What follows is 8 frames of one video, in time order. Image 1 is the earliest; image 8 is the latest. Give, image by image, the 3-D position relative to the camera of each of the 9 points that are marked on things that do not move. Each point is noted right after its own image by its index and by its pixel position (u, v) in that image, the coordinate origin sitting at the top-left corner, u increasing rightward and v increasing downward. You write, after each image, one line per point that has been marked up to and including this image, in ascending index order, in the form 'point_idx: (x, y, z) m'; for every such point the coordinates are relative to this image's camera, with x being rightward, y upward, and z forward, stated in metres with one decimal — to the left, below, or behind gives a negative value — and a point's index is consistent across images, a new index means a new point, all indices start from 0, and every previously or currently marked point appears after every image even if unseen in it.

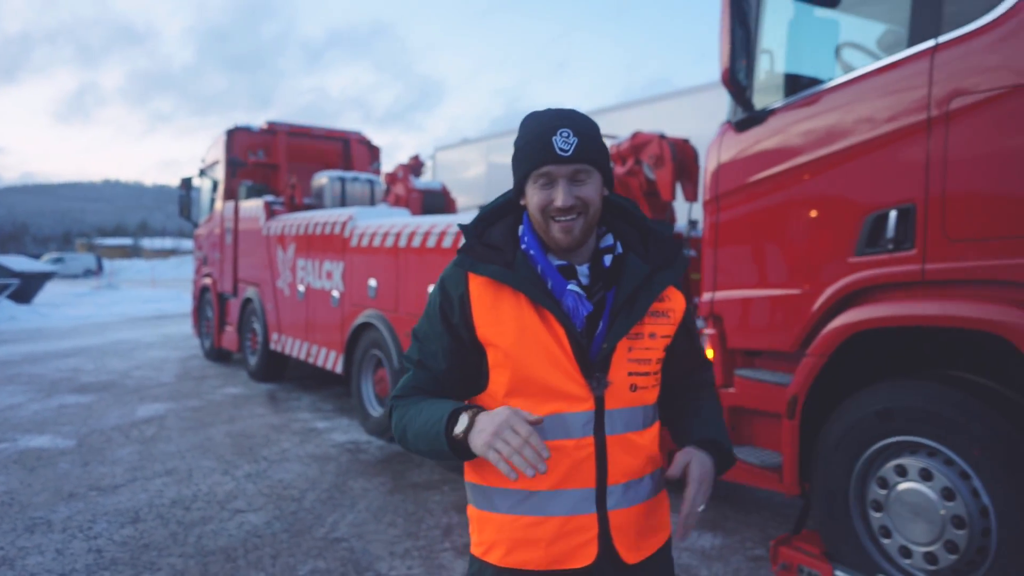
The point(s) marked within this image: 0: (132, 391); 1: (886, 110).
0: (-3.6, -1.0, +7.6) m
1: (+1.2, +0.6, +2.7) m
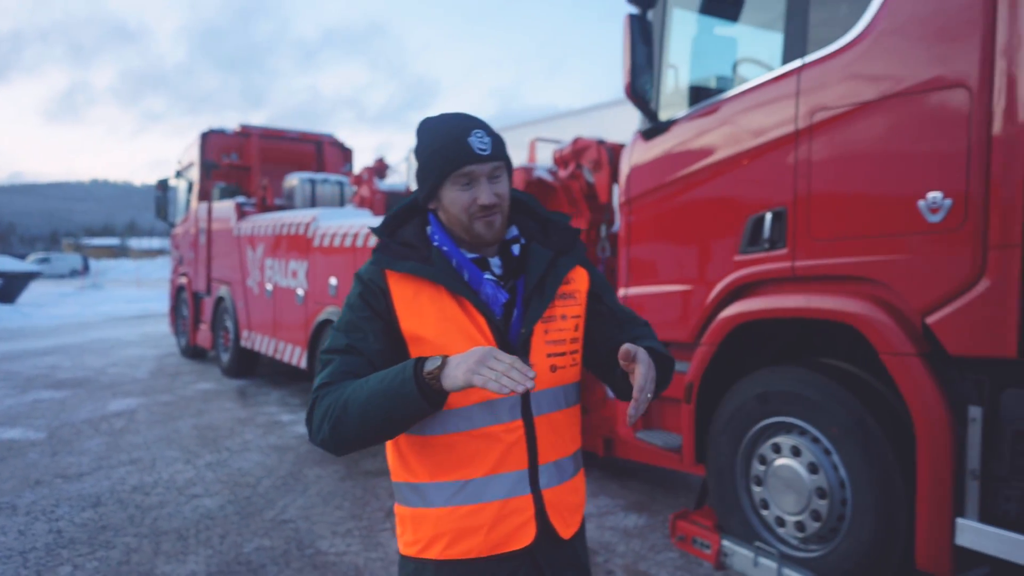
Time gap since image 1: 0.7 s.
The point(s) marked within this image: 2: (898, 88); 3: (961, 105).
0: (-3.9, -1.0, +7.8) m
1: (+0.9, +0.6, +3.0) m
2: (+1.2, +0.6, +2.5) m
3: (+1.3, +0.5, +2.3) m
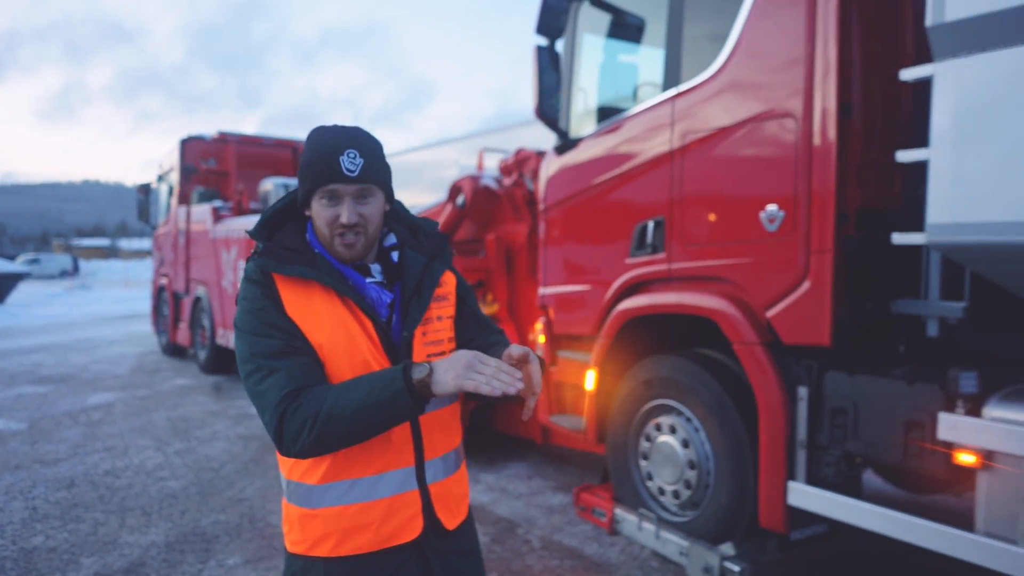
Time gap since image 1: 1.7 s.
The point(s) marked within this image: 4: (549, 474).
0: (-4.3, -1.0, +8.2) m
1: (+0.6, +0.6, +3.4) m
2: (+0.8, +0.6, +2.9) m
3: (+1.0, +0.5, +2.8) m
4: (+0.2, -1.2, +5.0) m
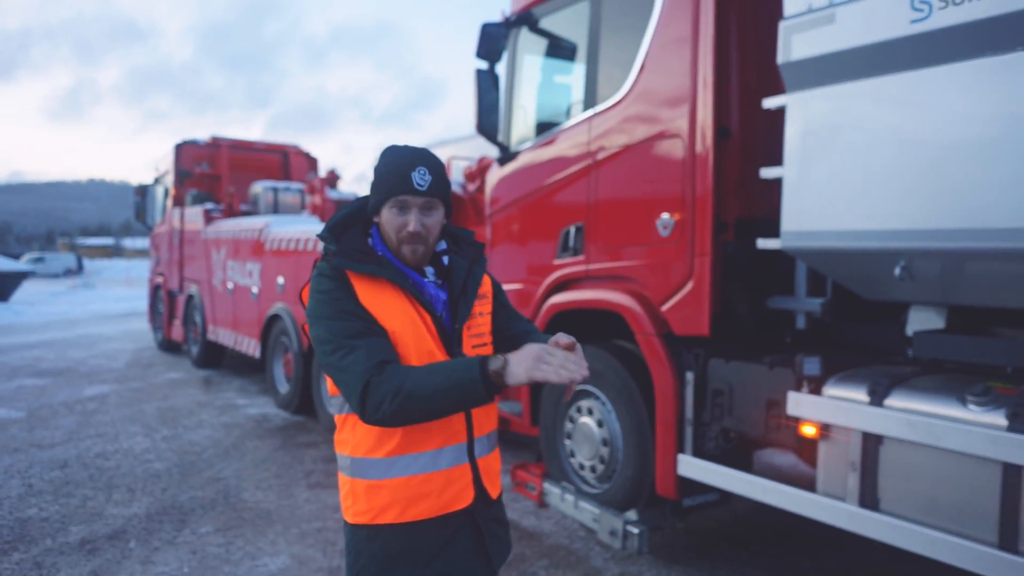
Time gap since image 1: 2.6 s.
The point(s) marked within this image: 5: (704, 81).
0: (-4.6, -0.9, +8.7) m
1: (+0.3, +0.6, +3.8) m
2: (+0.6, +0.6, +3.3) m
3: (+0.7, +0.5, +3.2) m
4: (0.0, -1.1, +5.4) m
5: (+0.7, +0.8, +3.1) m
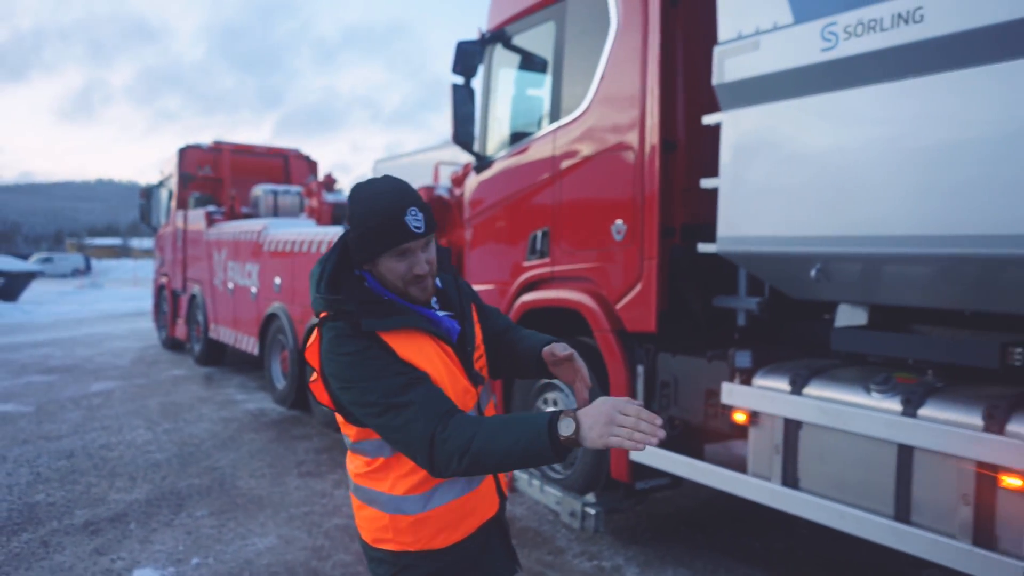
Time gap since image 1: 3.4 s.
0: (-4.7, -0.9, +9.0) m
1: (+0.1, +0.6, +4.1) m
2: (+0.4, +0.6, +3.6) m
3: (+0.5, +0.5, +3.5) m
4: (-0.2, -1.1, +5.7) m
5: (+0.6, +0.8, +3.4) m
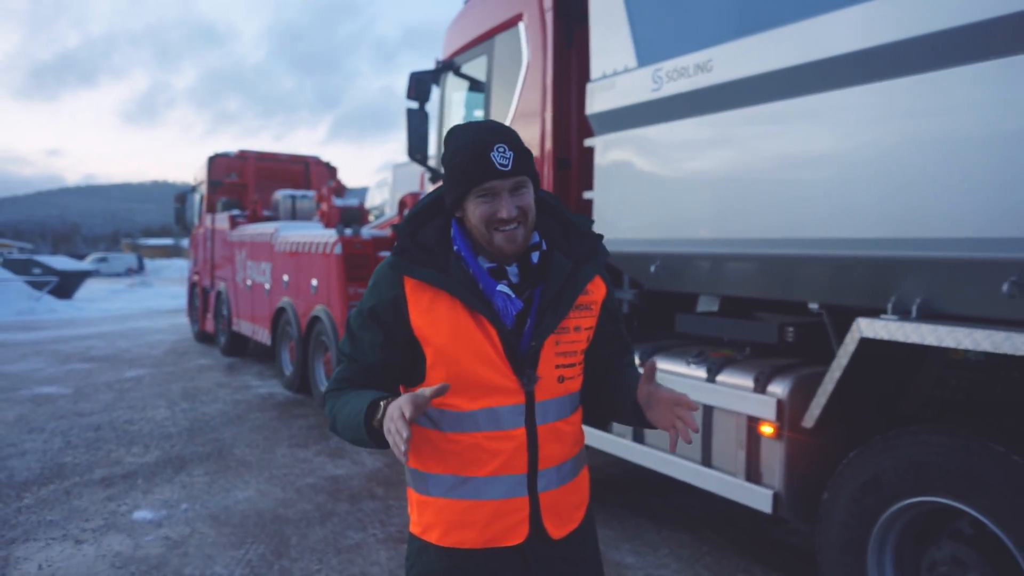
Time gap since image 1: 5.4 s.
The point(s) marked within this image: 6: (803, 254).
0: (-4.7, -0.9, +10.0) m
1: (-0.2, +0.7, +4.8) m
2: (0.0, +0.7, +4.3) m
3: (+0.1, +0.6, +4.1) m
4: (-0.4, -1.1, +6.4) m
5: (+0.2, +0.8, +4.1) m
6: (+1.0, +0.1, +2.9) m
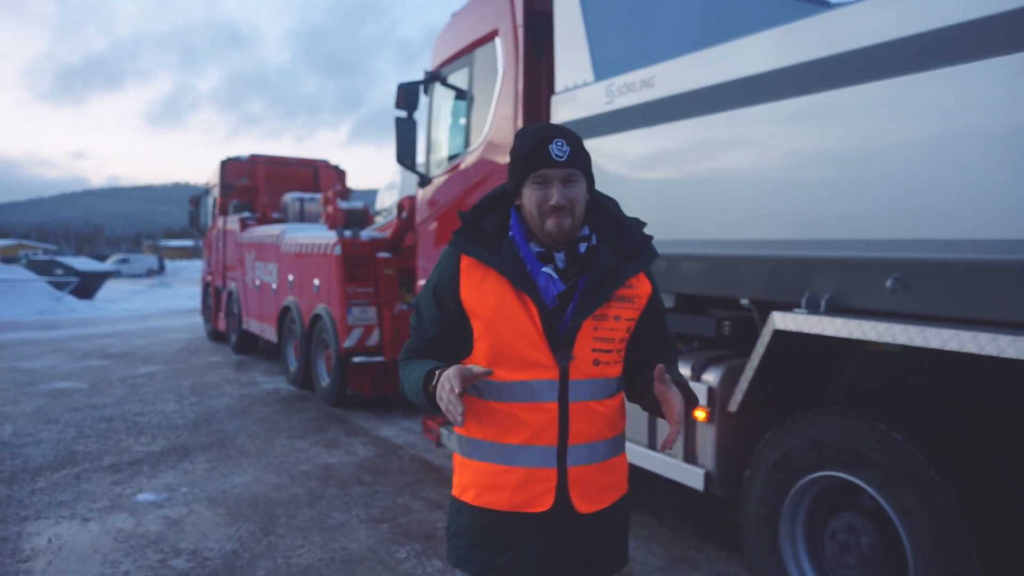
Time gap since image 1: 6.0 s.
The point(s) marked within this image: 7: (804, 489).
0: (-4.8, -0.9, +10.4) m
1: (-0.3, +0.7, +5.1) m
2: (-0.1, +0.7, +4.6) m
3: (0.0, +0.6, +4.4) m
4: (-0.5, -1.1, +6.7) m
5: (0.0, +0.8, +4.3) m
6: (+0.9, +0.1, +3.2) m
7: (+1.0, -0.7, +2.7) m
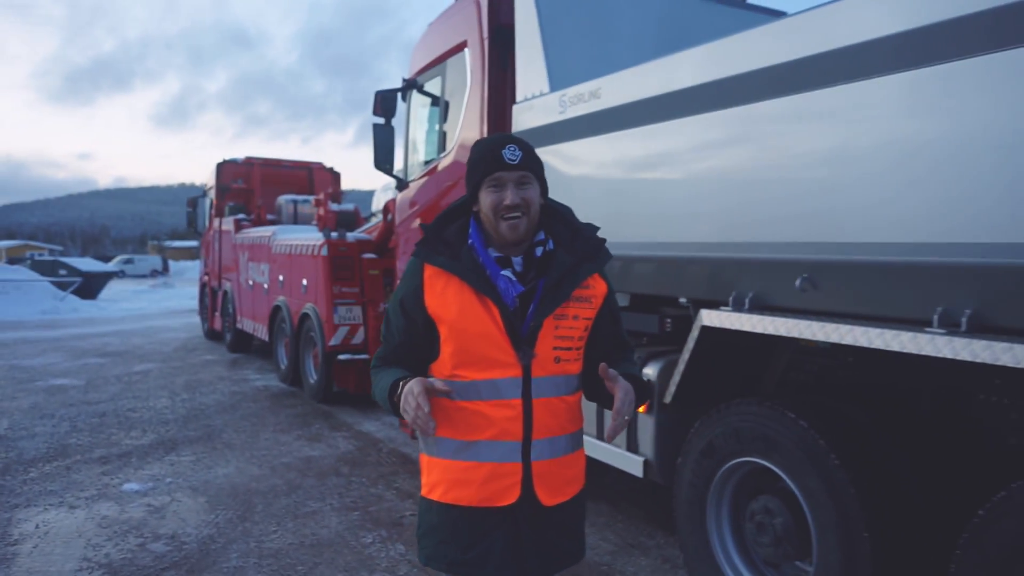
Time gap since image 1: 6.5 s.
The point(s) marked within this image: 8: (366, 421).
0: (-4.9, -0.9, +10.6) m
1: (-0.5, +0.7, +5.3) m
2: (-0.3, +0.7, +4.8) m
3: (-0.2, +0.6, +4.6) m
4: (-0.7, -1.1, +7.0) m
5: (-0.1, +0.8, +4.6) m
6: (+0.7, +0.1, +3.4) m
7: (+0.8, -0.7, +2.9) m
8: (-1.2, -1.1, +6.9) m
